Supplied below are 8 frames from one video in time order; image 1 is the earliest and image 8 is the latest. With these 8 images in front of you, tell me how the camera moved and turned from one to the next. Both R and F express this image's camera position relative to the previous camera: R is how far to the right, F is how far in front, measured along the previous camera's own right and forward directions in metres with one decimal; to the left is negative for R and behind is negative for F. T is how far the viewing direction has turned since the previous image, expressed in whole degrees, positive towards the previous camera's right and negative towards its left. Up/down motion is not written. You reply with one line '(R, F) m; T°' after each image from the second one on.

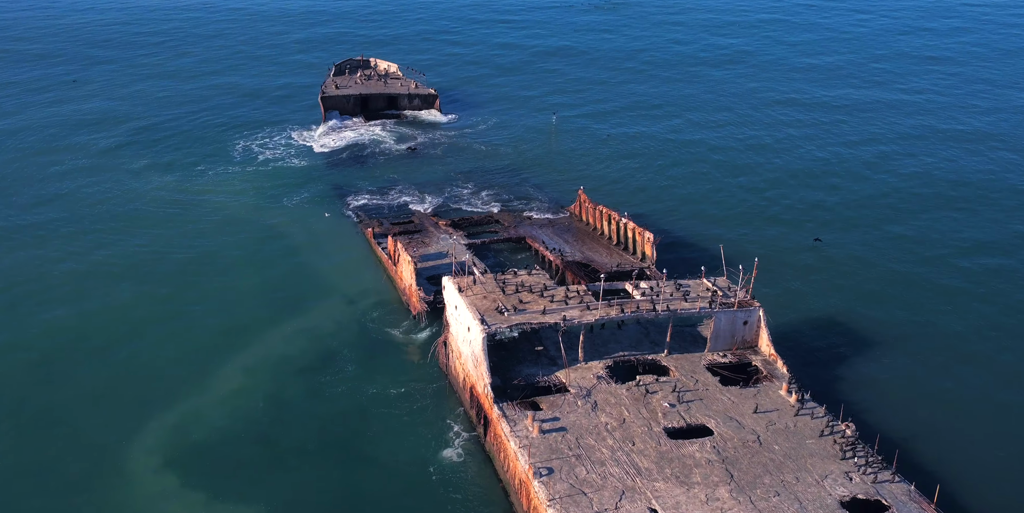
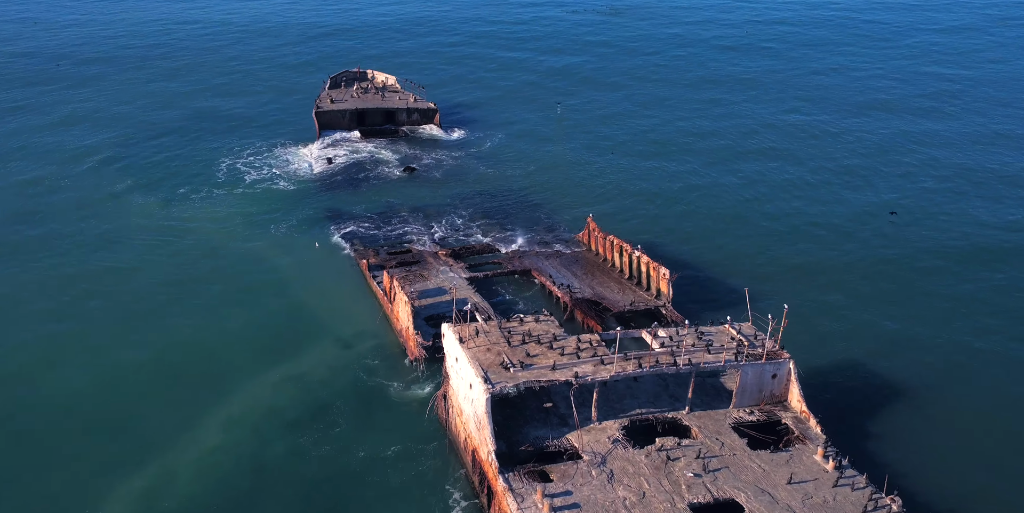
(-0.3, +5.1) m; 0°
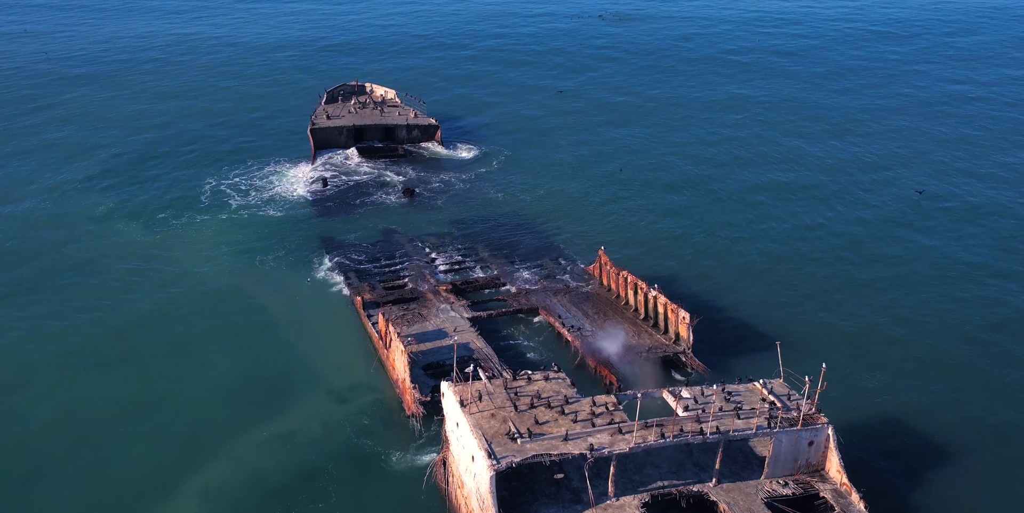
(-0.2, +5.4) m; 0°
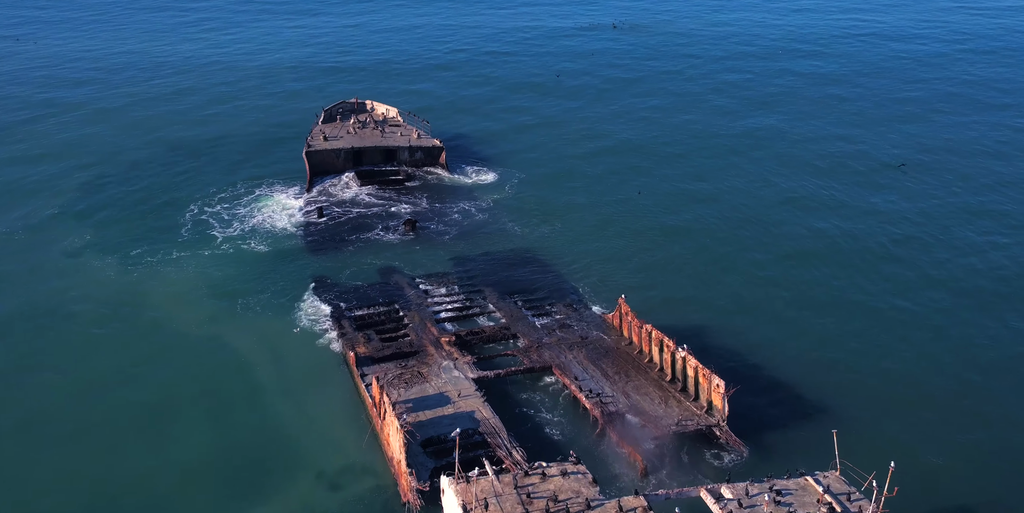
(-0.2, +7.2) m; 0°
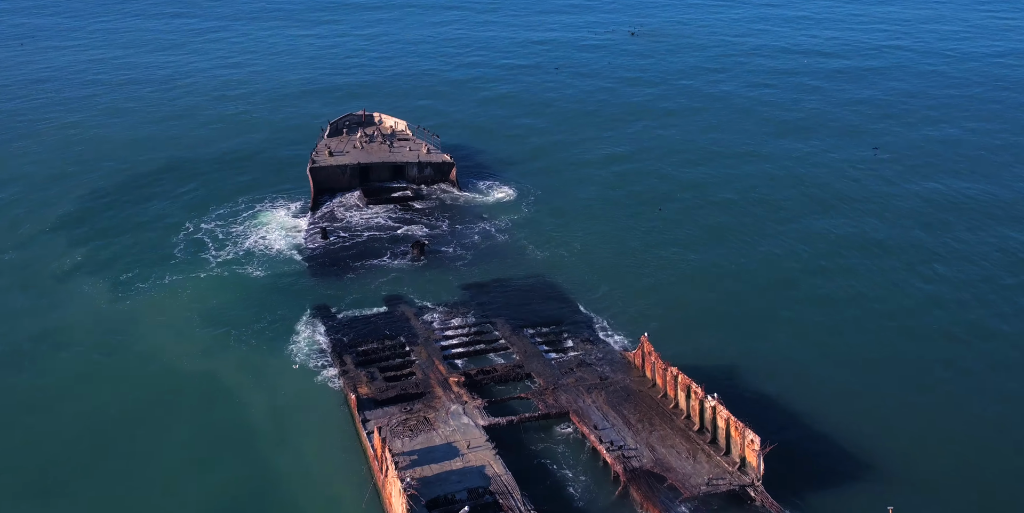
(-0.2, +4.6) m; -1°
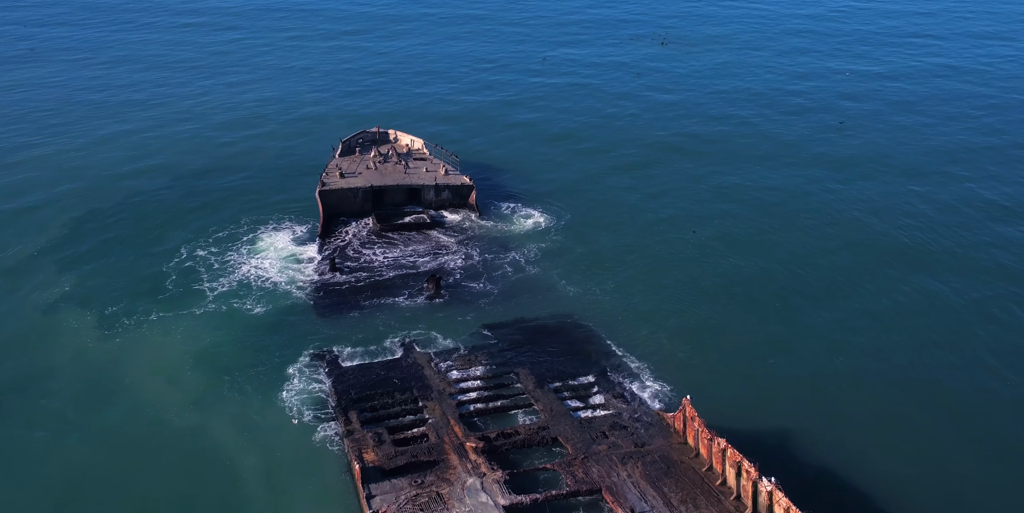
(-0.4, +6.8) m; -1°
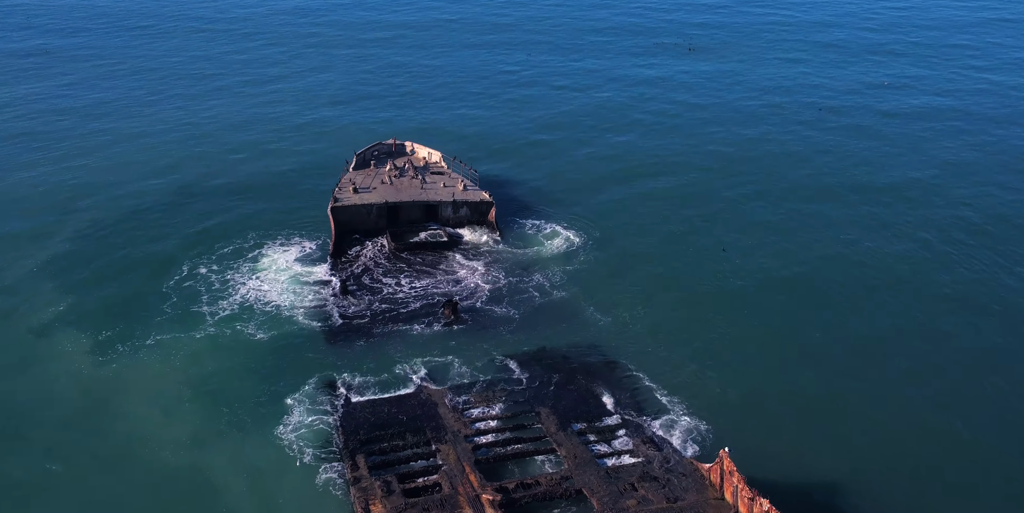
(-0.3, +4.5) m; -1°
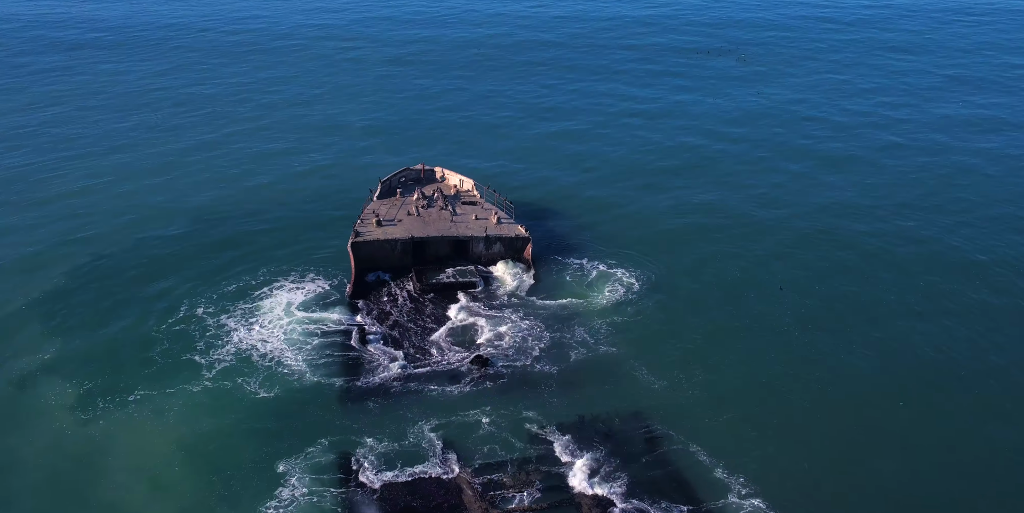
(-0.4, +8.5) m; -2°
